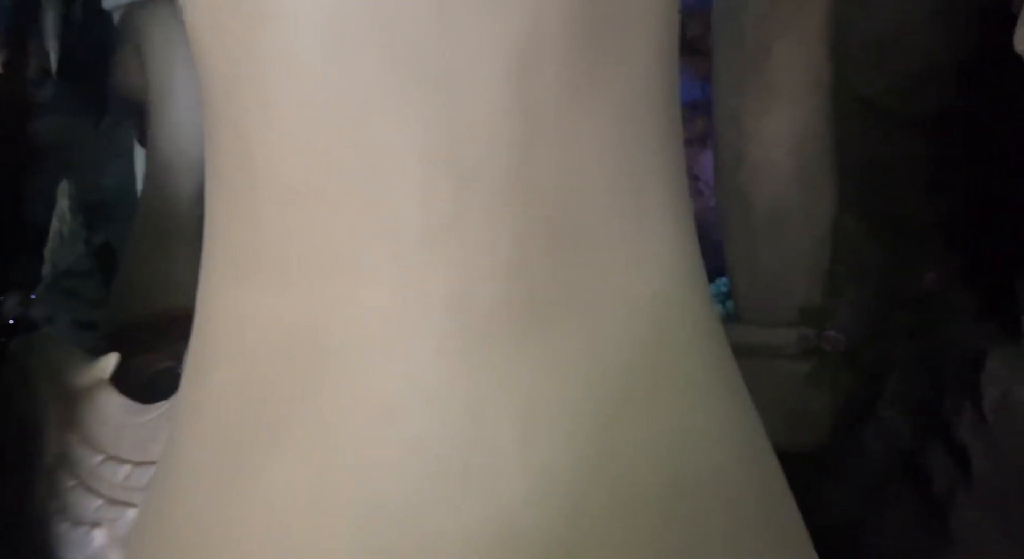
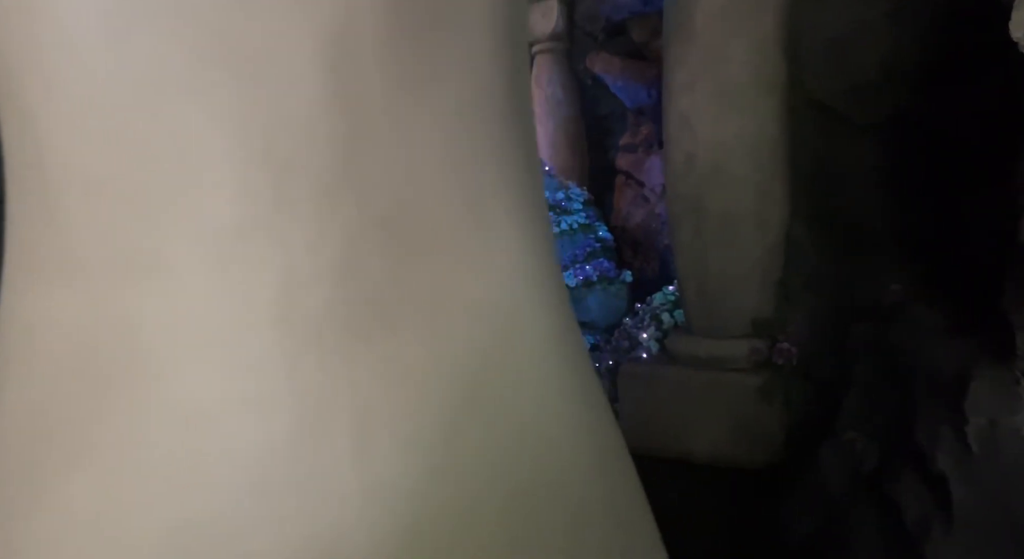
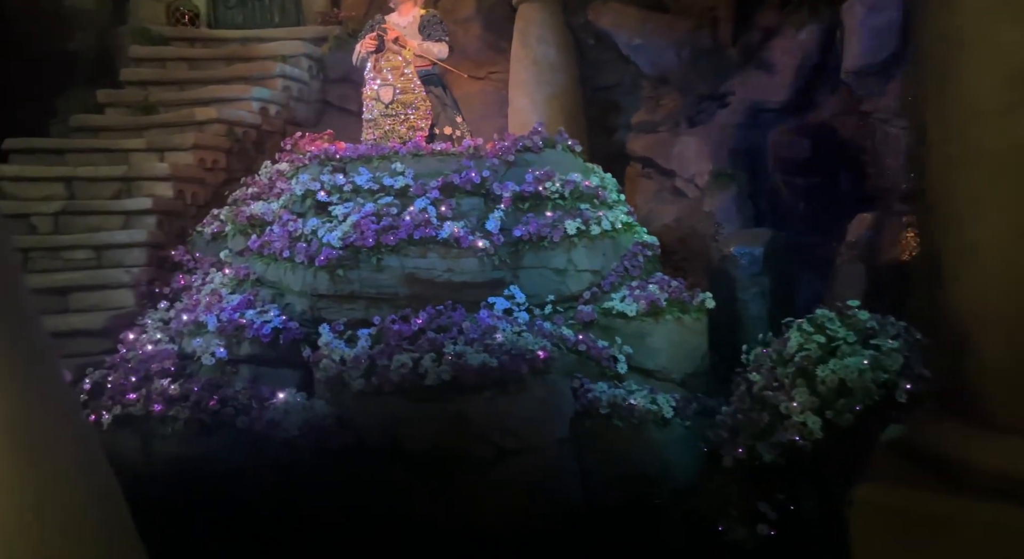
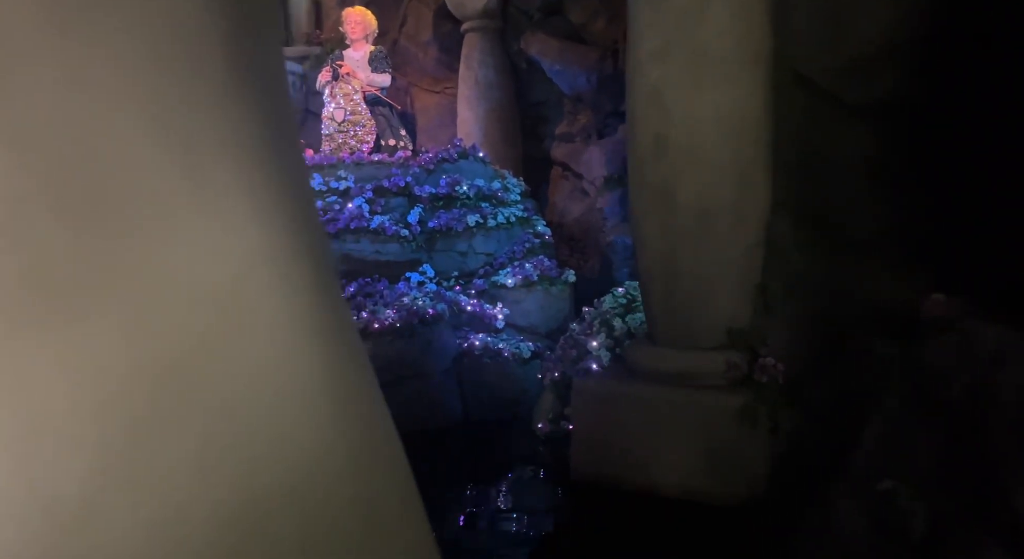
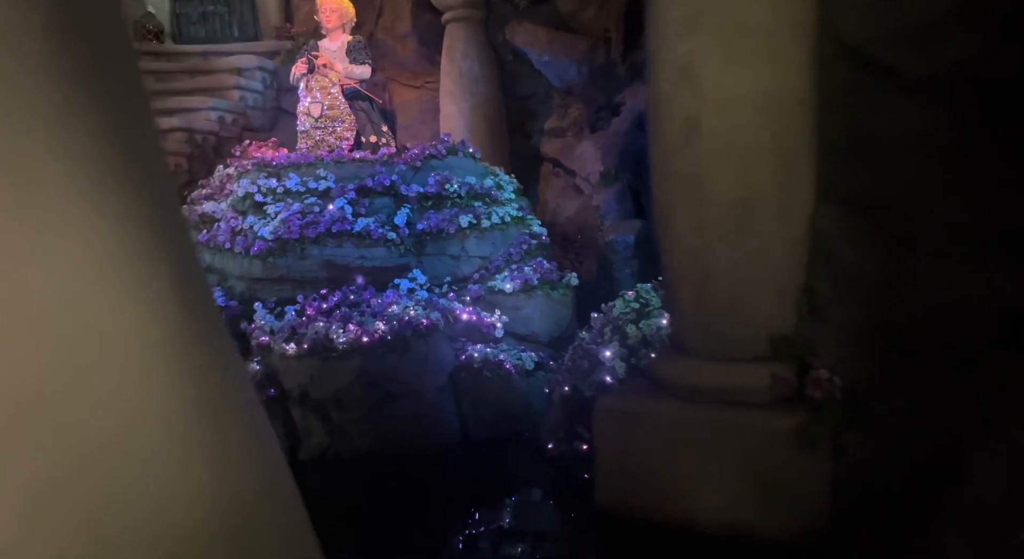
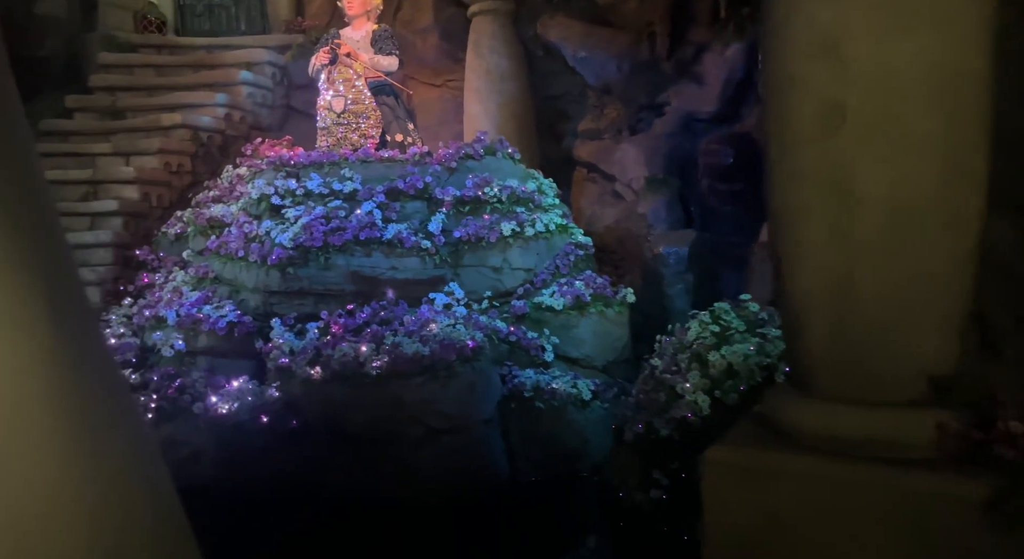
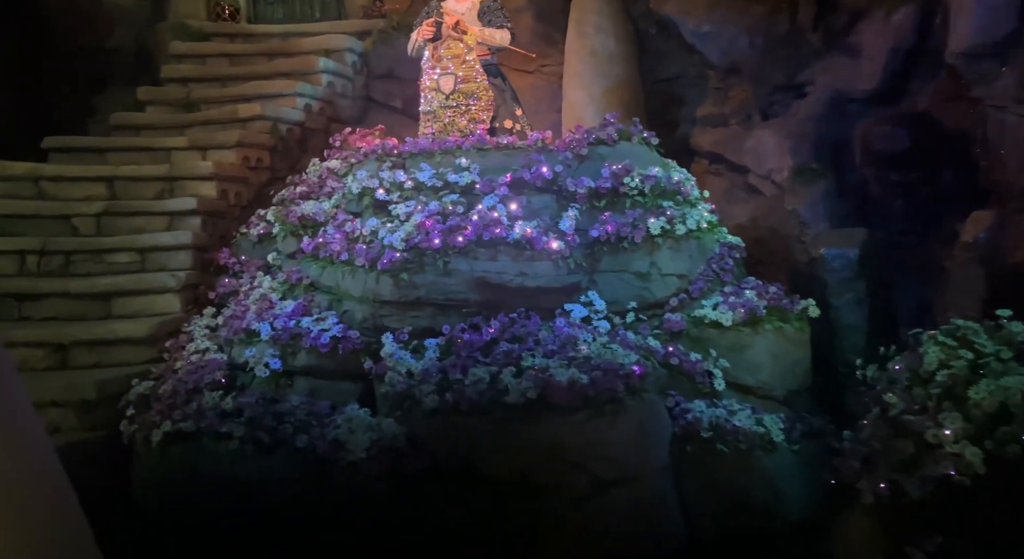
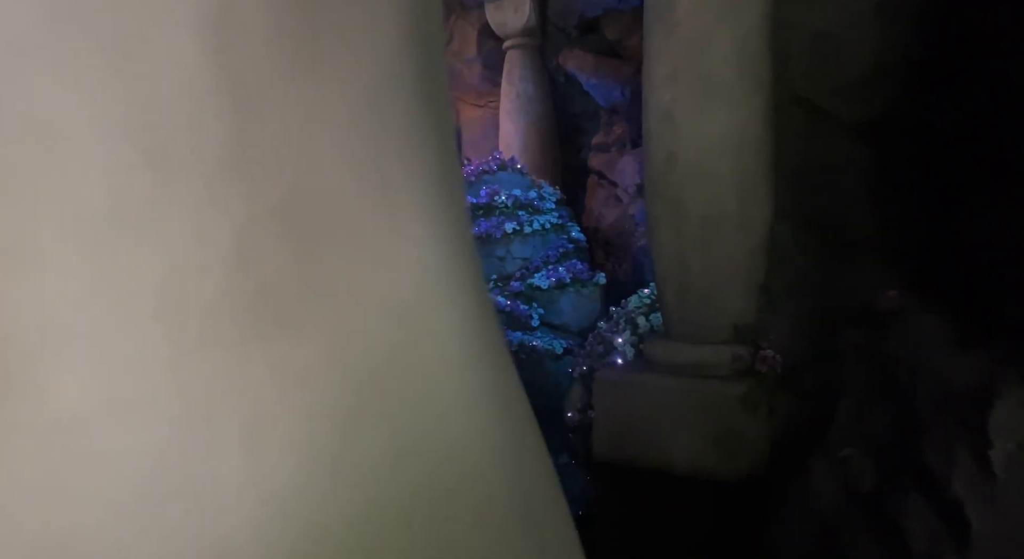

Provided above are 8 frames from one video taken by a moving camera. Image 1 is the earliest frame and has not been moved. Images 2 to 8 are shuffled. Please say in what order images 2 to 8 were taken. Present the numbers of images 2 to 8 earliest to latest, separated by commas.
2, 8, 4, 5, 6, 3, 7
